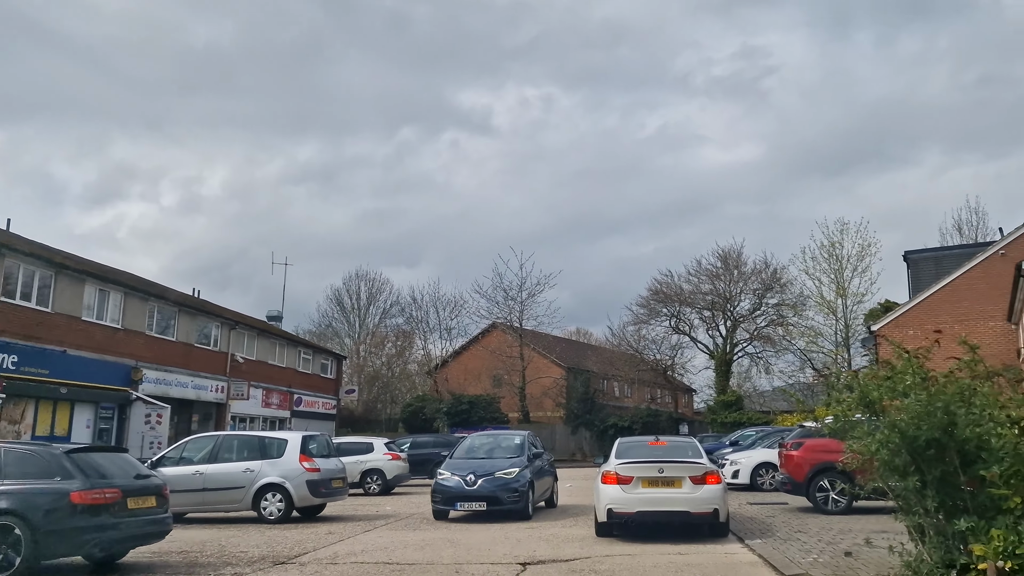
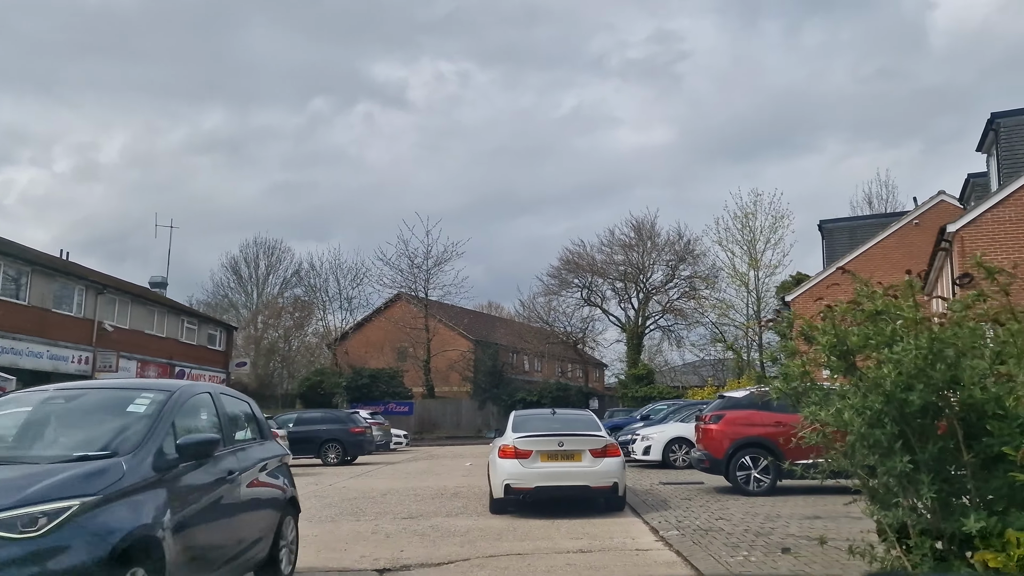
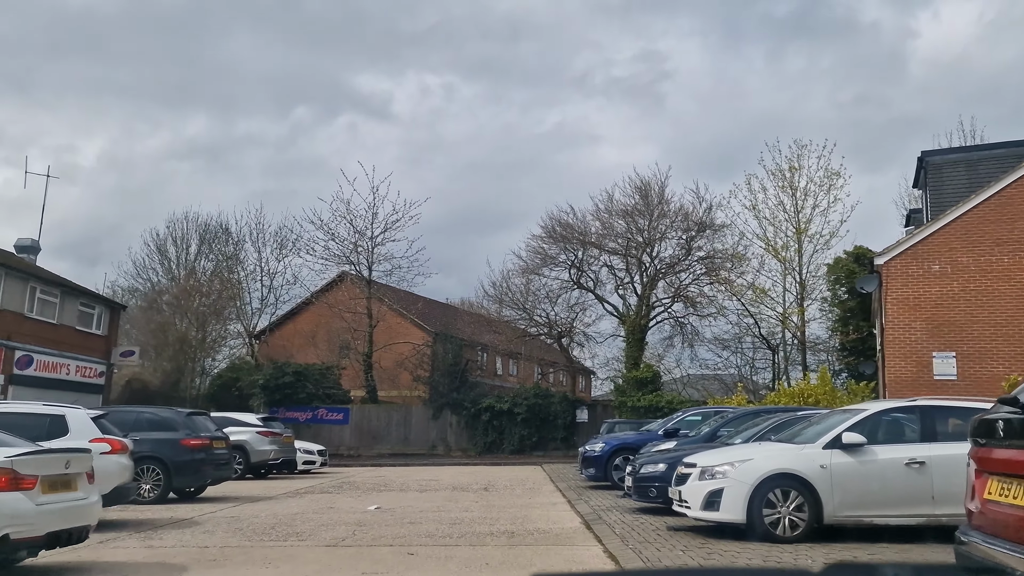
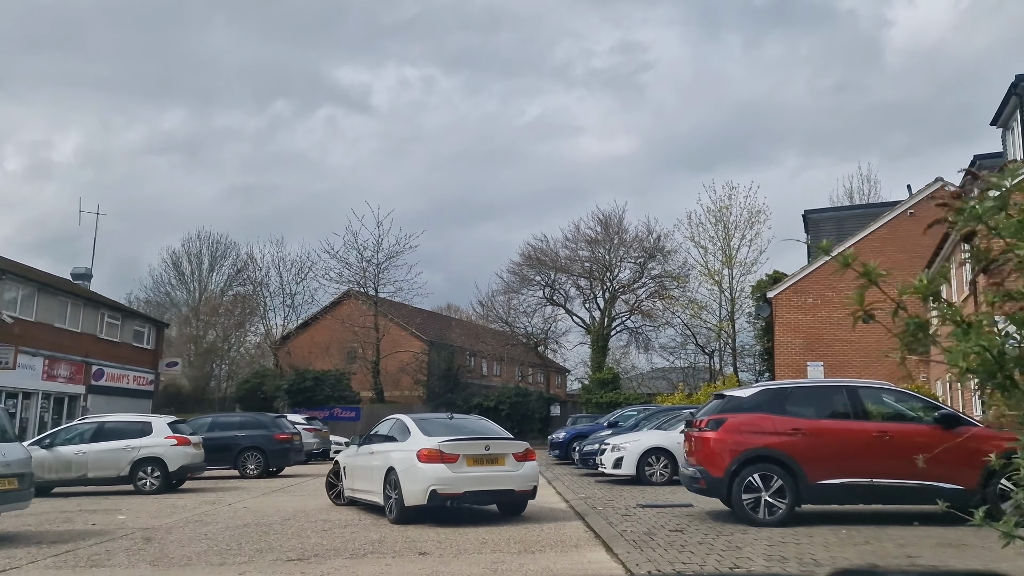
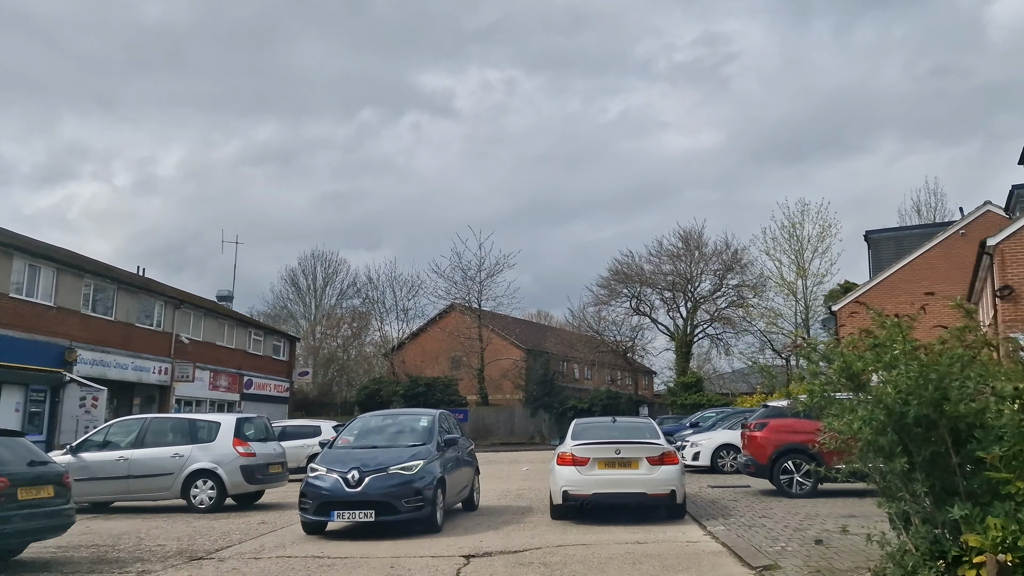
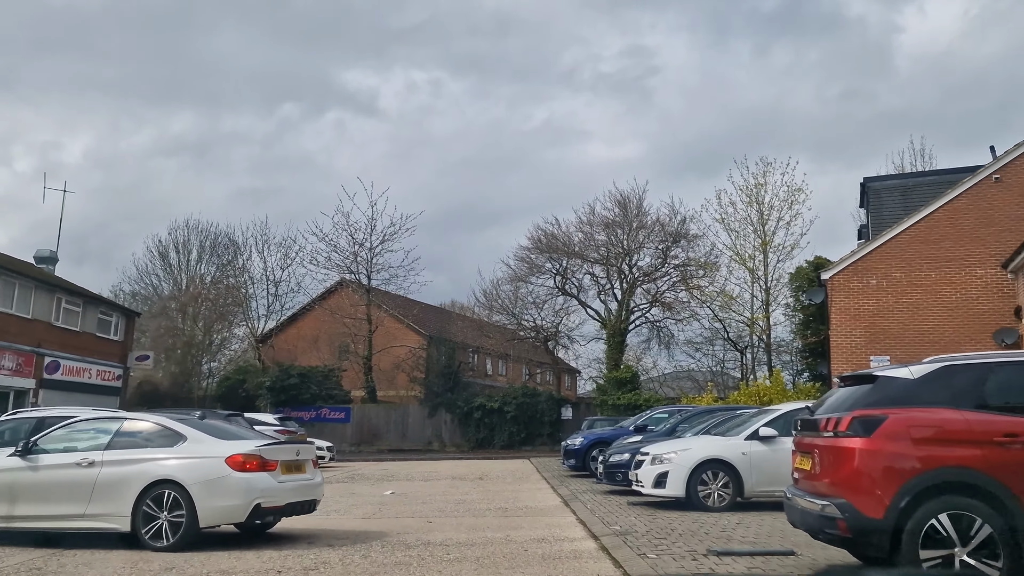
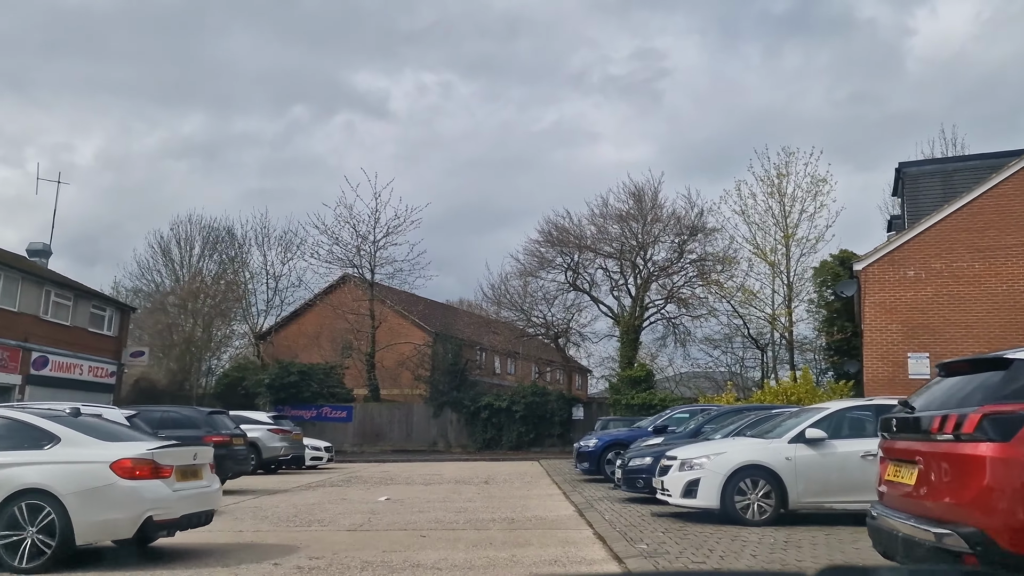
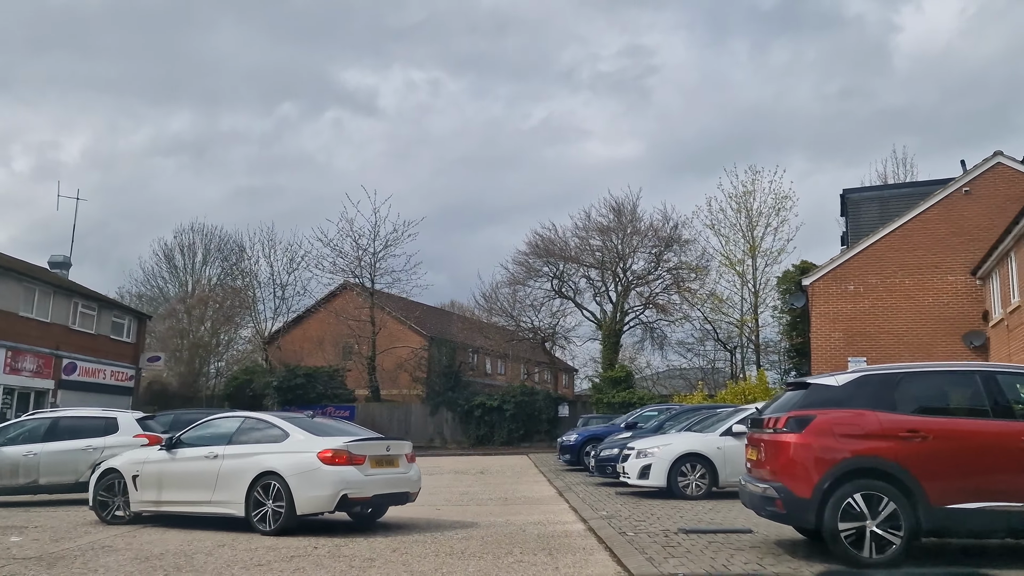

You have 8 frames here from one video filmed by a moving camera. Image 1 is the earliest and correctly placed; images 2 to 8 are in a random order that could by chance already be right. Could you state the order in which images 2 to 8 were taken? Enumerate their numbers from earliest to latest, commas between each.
5, 2, 4, 8, 6, 7, 3
